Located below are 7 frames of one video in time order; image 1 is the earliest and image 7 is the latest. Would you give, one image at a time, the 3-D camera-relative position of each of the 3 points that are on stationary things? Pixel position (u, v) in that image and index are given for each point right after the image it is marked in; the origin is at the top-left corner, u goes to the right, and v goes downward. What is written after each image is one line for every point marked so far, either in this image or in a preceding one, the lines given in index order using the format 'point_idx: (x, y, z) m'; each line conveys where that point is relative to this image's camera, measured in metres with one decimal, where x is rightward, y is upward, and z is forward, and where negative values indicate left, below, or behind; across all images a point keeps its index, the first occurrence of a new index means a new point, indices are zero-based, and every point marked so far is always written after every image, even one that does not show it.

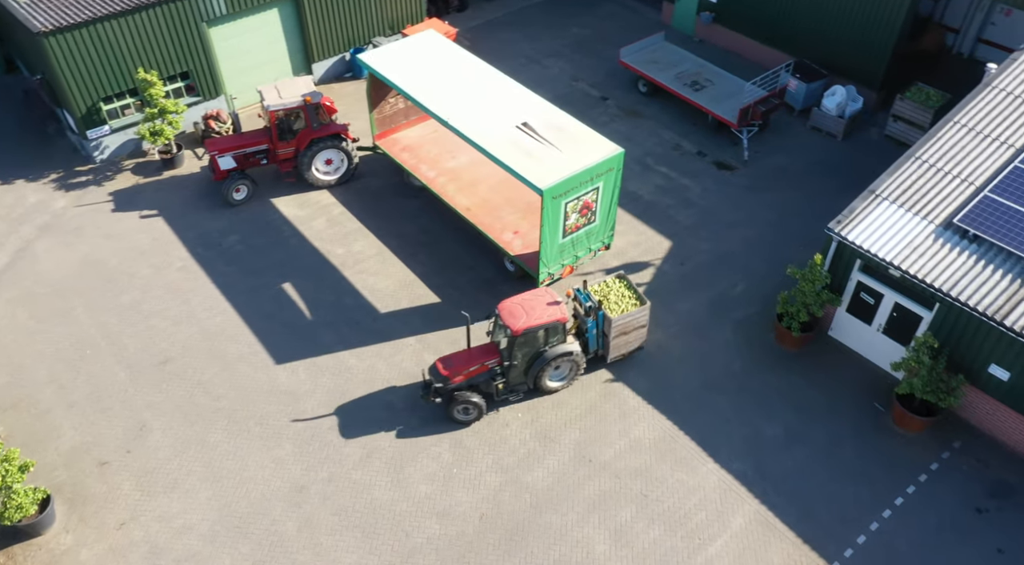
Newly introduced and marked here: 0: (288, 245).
0: (-5.9, +1.0, +19.4) m
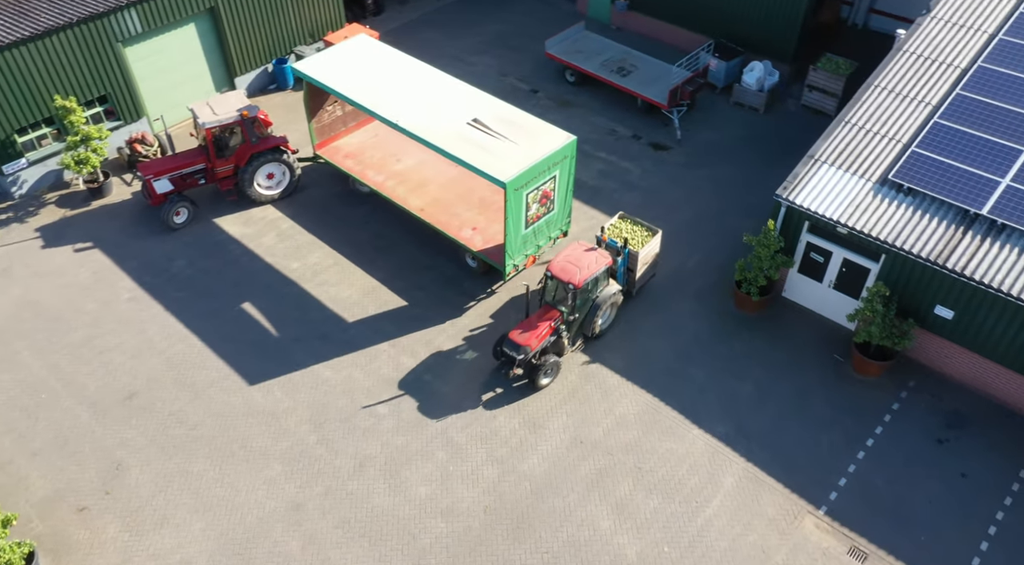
0: (-6.9, +0.5, +18.8) m
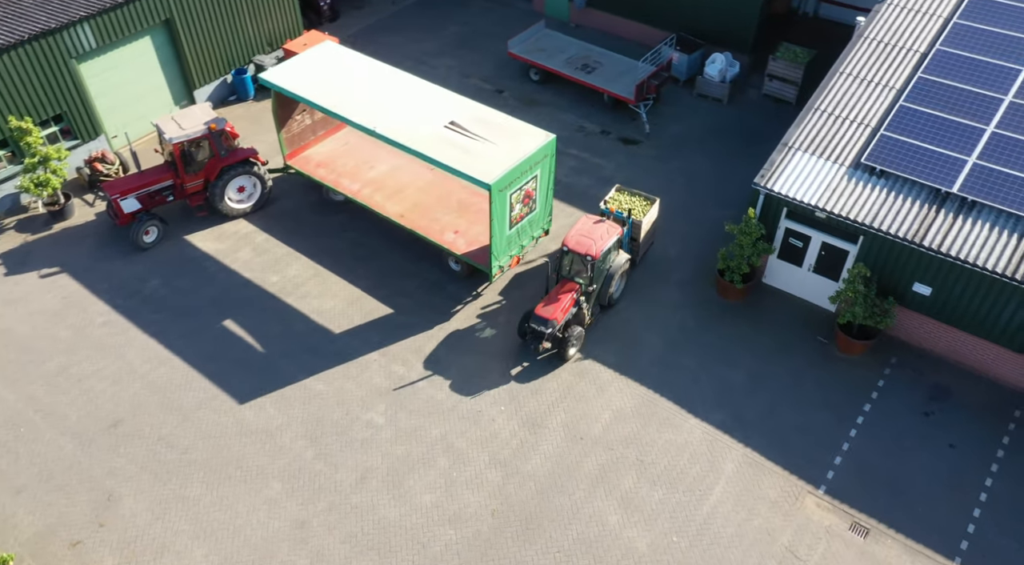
0: (-7.3, 0.0, +18.4) m
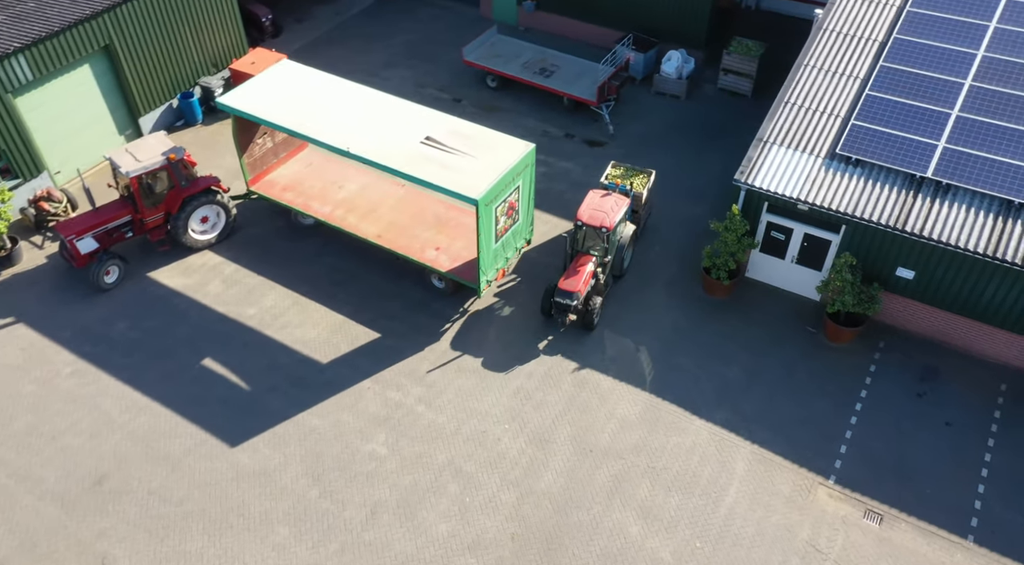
0: (-7.6, -0.8, +17.5) m
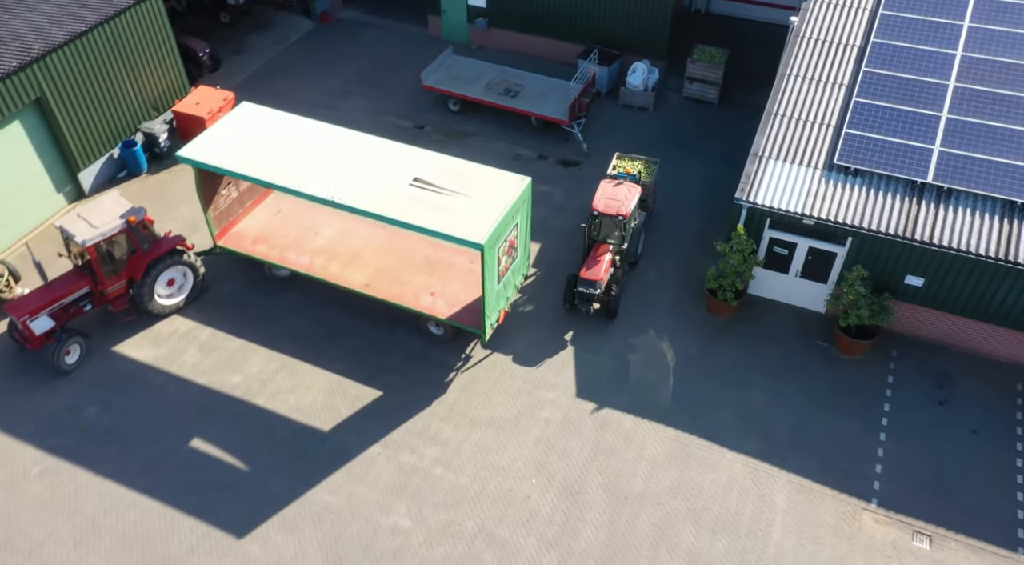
0: (-7.4, -2.4, +16.0) m
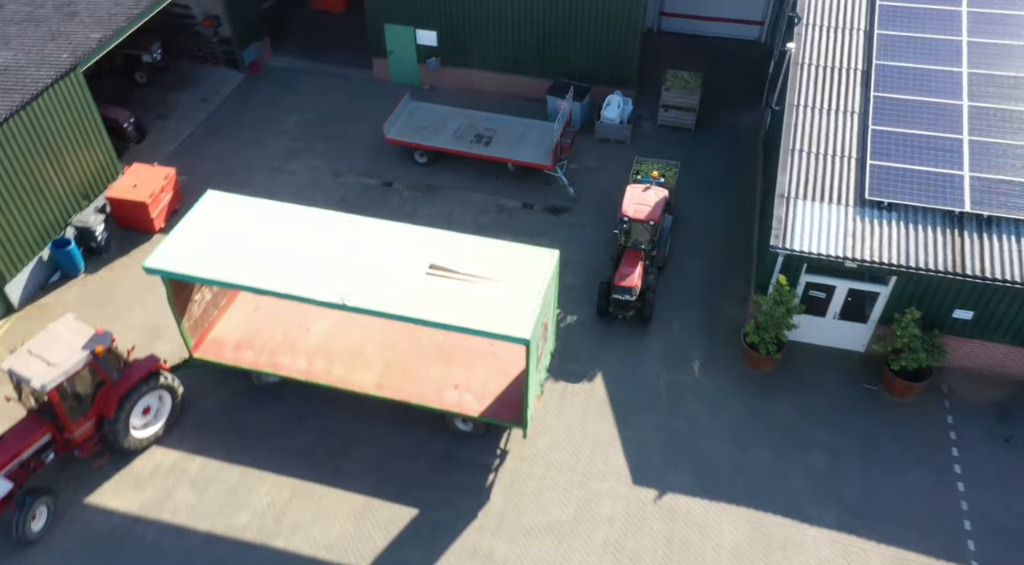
0: (-6.3, -4.9, +13.5) m
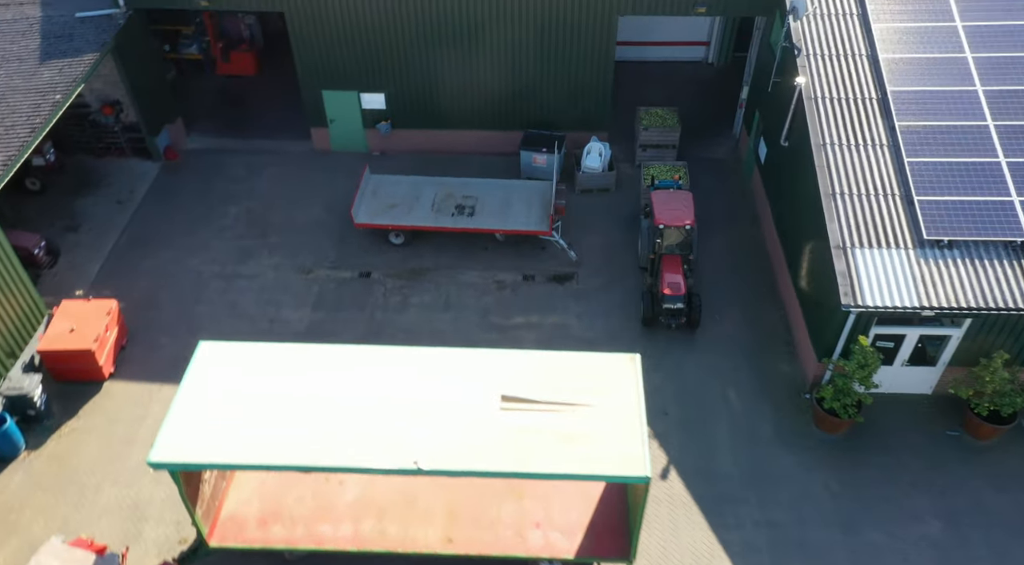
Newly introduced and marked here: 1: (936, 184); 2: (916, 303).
0: (-4.0, -7.7, +10.7) m
1: (+8.6, +2.0, +15.2) m
2: (+7.6, -0.4, +14.0) m
